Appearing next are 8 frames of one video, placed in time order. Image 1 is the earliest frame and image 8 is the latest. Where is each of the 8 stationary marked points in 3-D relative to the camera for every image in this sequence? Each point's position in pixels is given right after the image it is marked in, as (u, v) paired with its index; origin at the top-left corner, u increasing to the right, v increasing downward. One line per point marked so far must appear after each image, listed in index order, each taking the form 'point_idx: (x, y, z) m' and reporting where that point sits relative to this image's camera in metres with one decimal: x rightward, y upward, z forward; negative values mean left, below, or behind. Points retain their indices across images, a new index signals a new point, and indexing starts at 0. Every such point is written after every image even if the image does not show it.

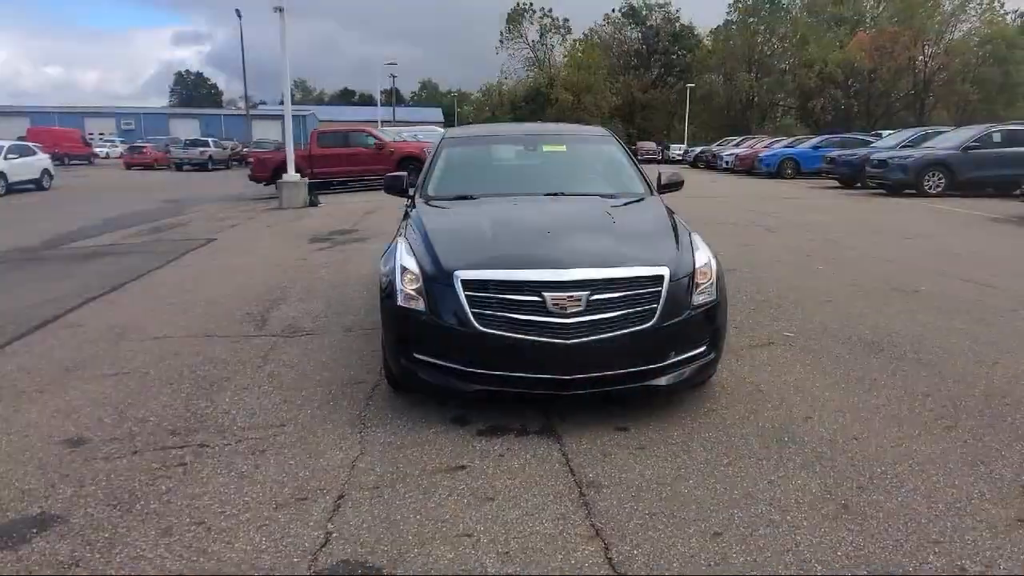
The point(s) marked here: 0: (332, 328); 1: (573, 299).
0: (-1.6, -0.4, +6.6) m
1: (+0.4, -0.1, +4.1) m
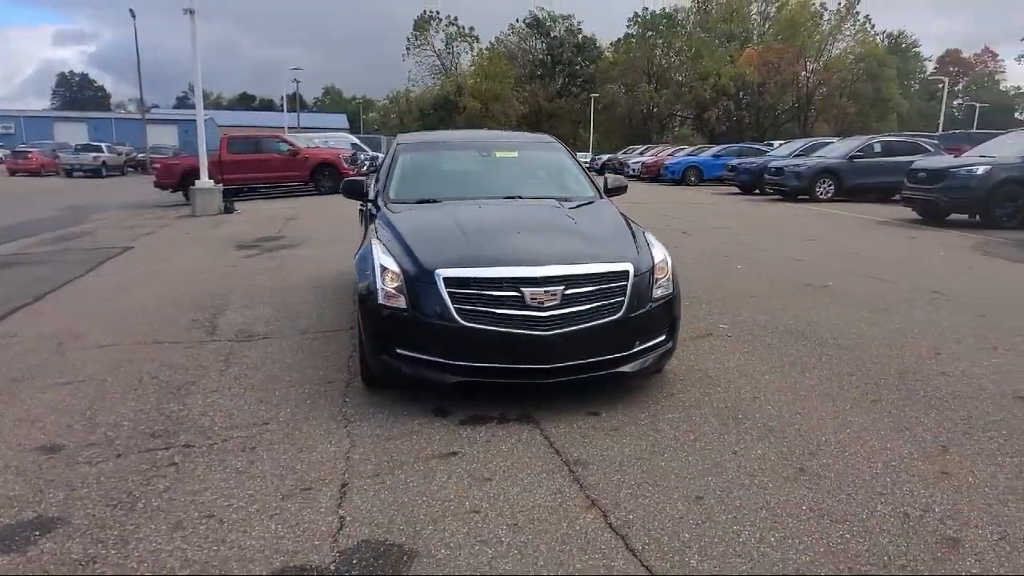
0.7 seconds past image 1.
0: (-2.0, -0.4, +6.6) m
1: (+0.2, 0.0, +4.4) m
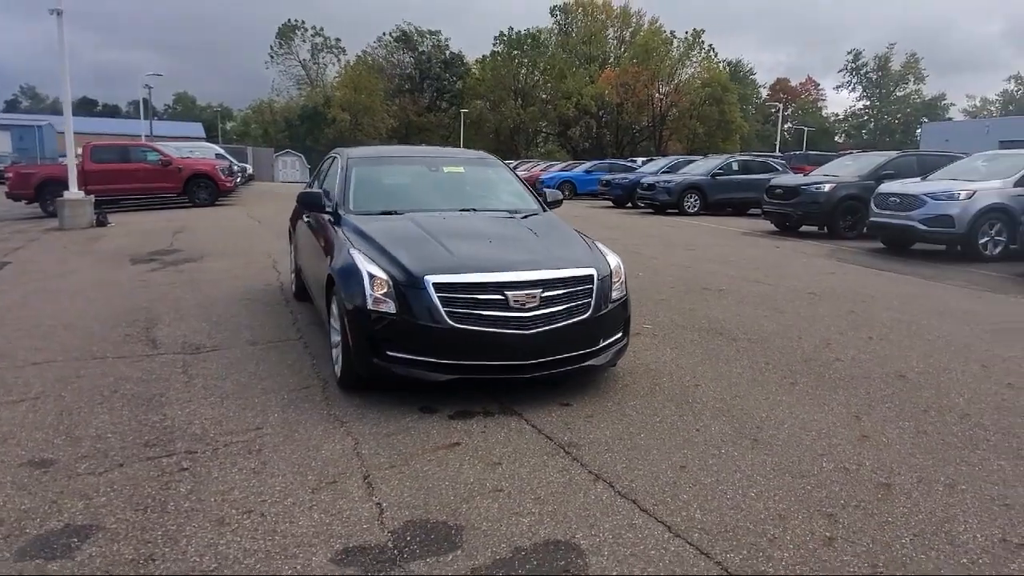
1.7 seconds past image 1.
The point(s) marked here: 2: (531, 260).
0: (-2.5, -0.5, +6.6) m
1: (+0.1, -0.1, +4.8) m
2: (+0.1, +0.2, +5.1) m
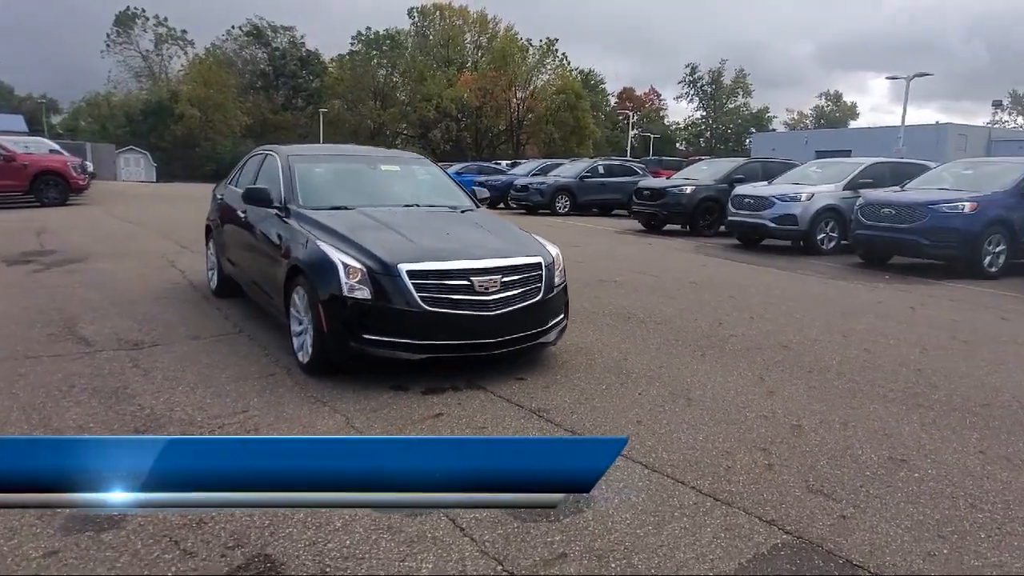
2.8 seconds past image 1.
0: (-3.1, -0.5, +6.6) m
1: (-0.1, 0.0, +5.4) m
2: (-0.2, +0.3, +5.6) m
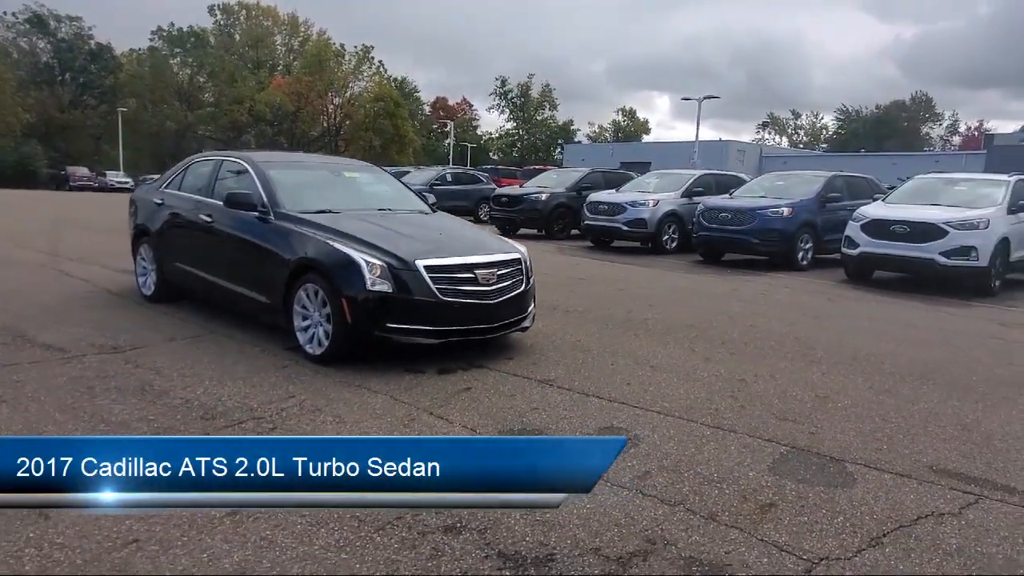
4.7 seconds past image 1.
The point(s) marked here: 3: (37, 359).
0: (-3.3, -0.5, +6.7) m
1: (-0.2, +0.1, +6.2) m
2: (-0.3, +0.4, +6.4) m
3: (-4.0, -0.6, +6.1) m
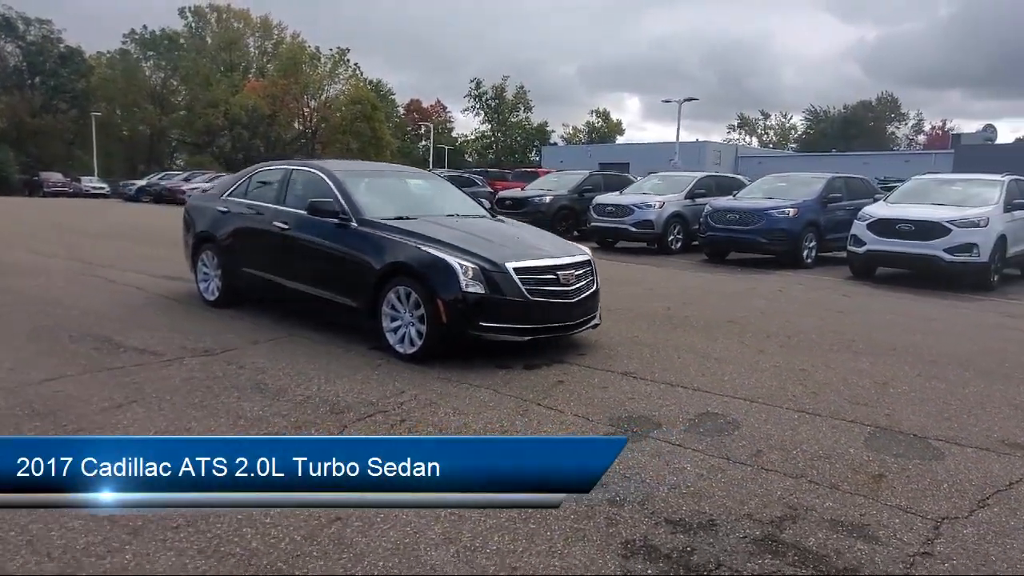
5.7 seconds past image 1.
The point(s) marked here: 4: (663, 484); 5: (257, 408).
0: (-2.6, -0.5, +7.0) m
1: (+0.5, +0.1, +6.6) m
2: (+0.4, +0.4, +6.8) m
3: (-3.3, -0.6, +6.4) m
4: (+0.9, -1.1, +4.1) m
5: (-1.8, -0.9, +5.2) m
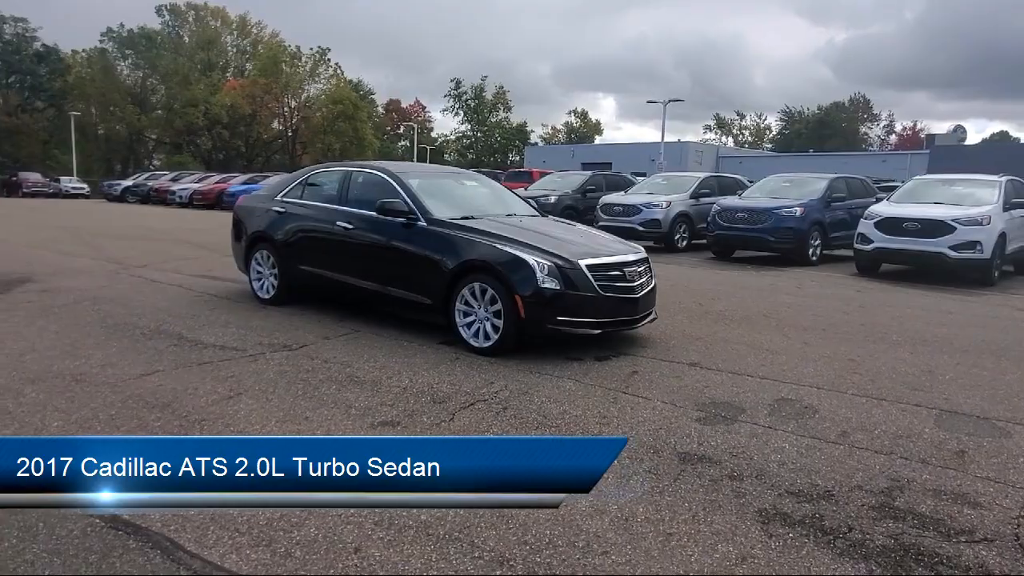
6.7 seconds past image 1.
0: (-2.0, -0.5, +7.2) m
1: (+1.2, +0.2, +7.0) m
2: (+1.0, +0.4, +7.2) m
3: (-2.7, -0.6, +6.6) m
4: (+1.6, -1.1, +4.5) m
5: (-1.1, -0.8, +5.5) m
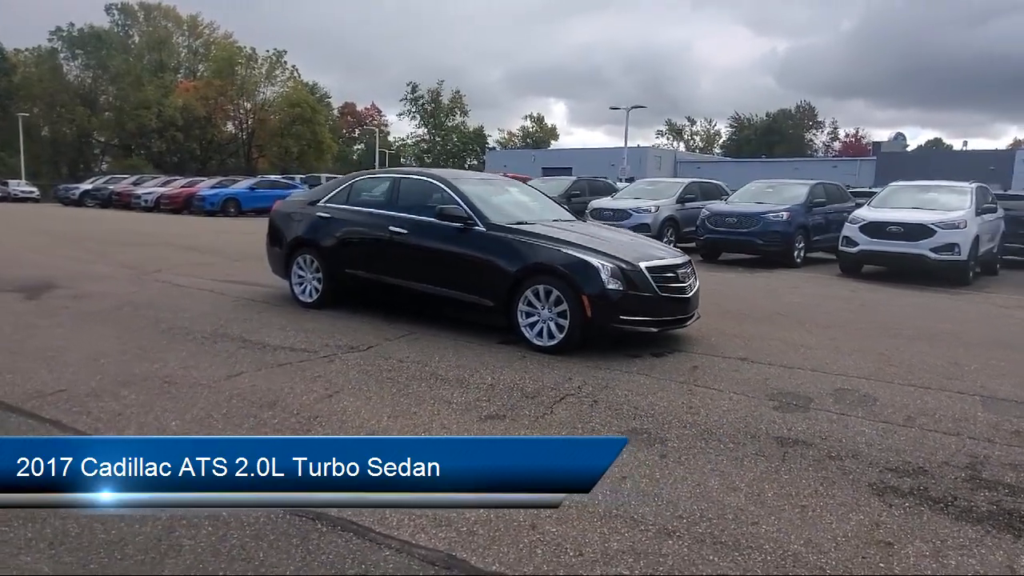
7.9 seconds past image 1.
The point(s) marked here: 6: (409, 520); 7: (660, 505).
0: (-1.4, -0.5, +7.5) m
1: (+1.7, +0.1, +7.4) m
2: (+1.6, +0.4, +7.6) m
3: (-2.0, -0.6, +6.8) m
4: (+2.3, -1.1, +4.9) m
5: (-0.4, -0.8, +5.8) m
6: (-0.5, -1.2, +3.8) m
7: (+0.8, -1.2, +4.0) m
